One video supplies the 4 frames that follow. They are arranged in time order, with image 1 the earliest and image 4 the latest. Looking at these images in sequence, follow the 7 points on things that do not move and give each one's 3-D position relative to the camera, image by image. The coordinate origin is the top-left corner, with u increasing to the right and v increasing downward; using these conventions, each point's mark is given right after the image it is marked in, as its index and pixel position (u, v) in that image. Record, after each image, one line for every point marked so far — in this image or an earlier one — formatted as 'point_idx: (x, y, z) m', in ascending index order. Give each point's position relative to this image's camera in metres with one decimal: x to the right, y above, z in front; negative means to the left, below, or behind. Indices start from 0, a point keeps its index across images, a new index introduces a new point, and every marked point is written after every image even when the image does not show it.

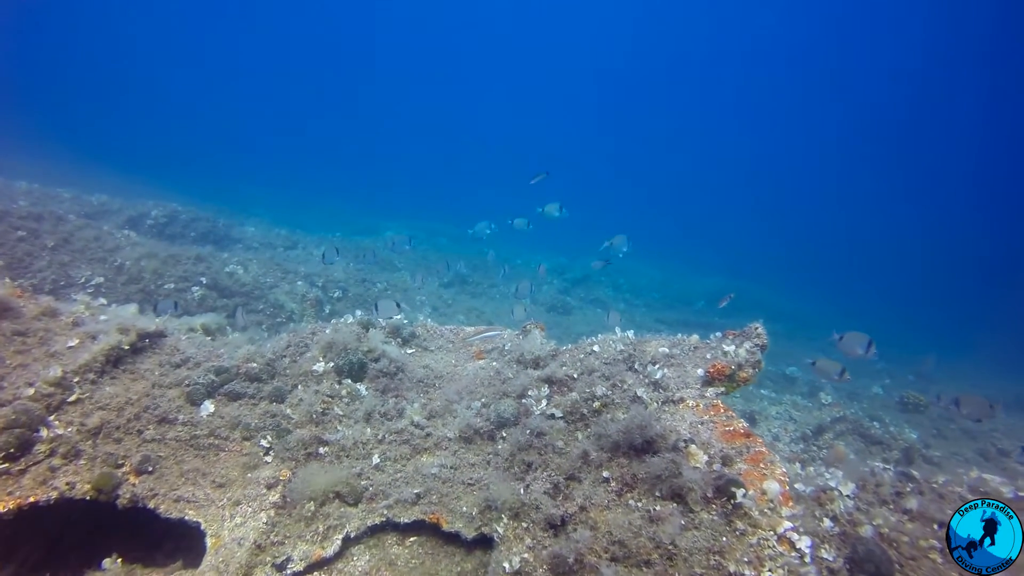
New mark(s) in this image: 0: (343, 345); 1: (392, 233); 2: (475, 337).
0: (-1.8, -0.6, +5.0) m
1: (-5.1, +2.3, +19.2) m
2: (-0.5, -0.7, +5.7) m
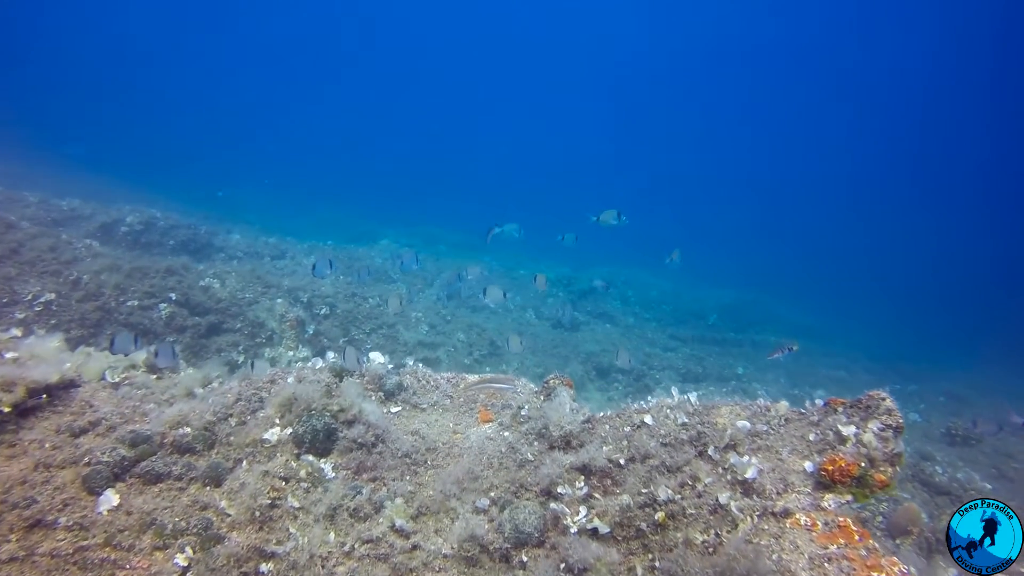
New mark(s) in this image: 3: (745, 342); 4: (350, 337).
0: (-1.7, -0.9, +3.8) m
1: (-4.9, +1.8, +18.0) m
2: (-0.3, -1.0, +4.5) m
3: (+8.6, -2.0, +17.2) m
4: (-3.4, -1.0, +9.8) m
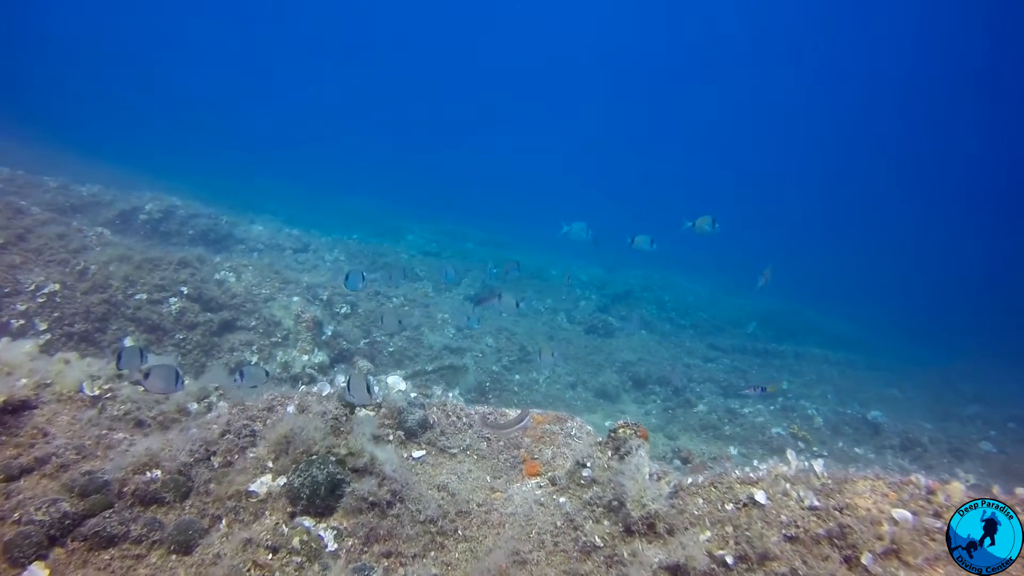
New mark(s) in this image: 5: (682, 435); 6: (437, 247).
0: (-1.3, -1.0, +3.0) m
1: (-3.8, +1.9, +17.3) m
2: (+0.1, -1.1, +3.7) m
3: (+9.5, -2.3, +15.9) m
4: (-2.8, -1.0, +9.1) m
5: (+3.3, -2.8, +8.9) m
6: (-2.8, +1.5, +16.6) m
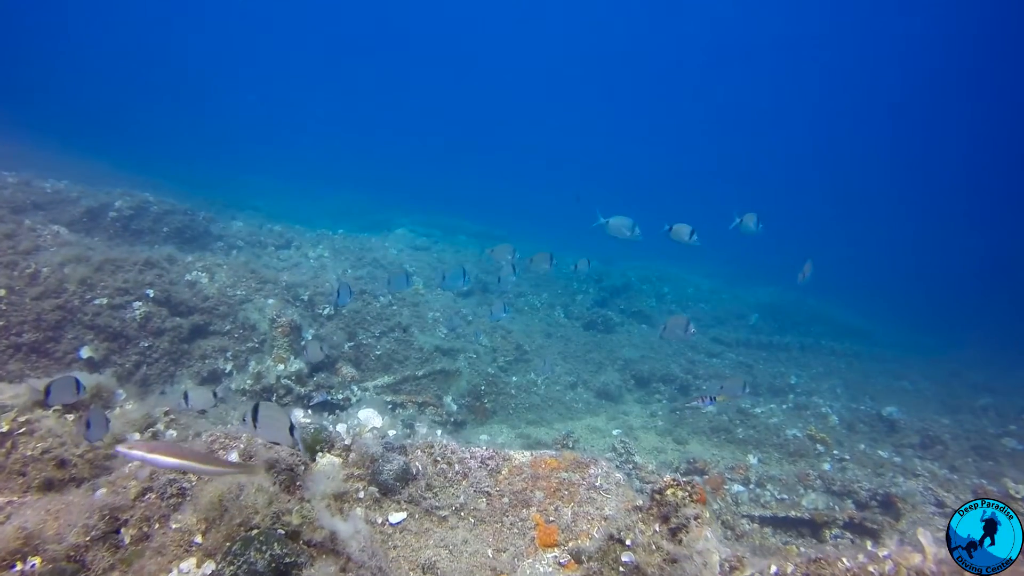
0: (-1.3, -1.1, +2.3) m
1: (-3.9, +2.0, +16.5) m
2: (+0.1, -1.1, +2.9) m
3: (+9.5, -2.0, +15.3) m
4: (-2.8, -1.0, +8.3) m
5: (+3.3, -2.7, +8.2) m
6: (-2.9, +1.6, +15.8) m
